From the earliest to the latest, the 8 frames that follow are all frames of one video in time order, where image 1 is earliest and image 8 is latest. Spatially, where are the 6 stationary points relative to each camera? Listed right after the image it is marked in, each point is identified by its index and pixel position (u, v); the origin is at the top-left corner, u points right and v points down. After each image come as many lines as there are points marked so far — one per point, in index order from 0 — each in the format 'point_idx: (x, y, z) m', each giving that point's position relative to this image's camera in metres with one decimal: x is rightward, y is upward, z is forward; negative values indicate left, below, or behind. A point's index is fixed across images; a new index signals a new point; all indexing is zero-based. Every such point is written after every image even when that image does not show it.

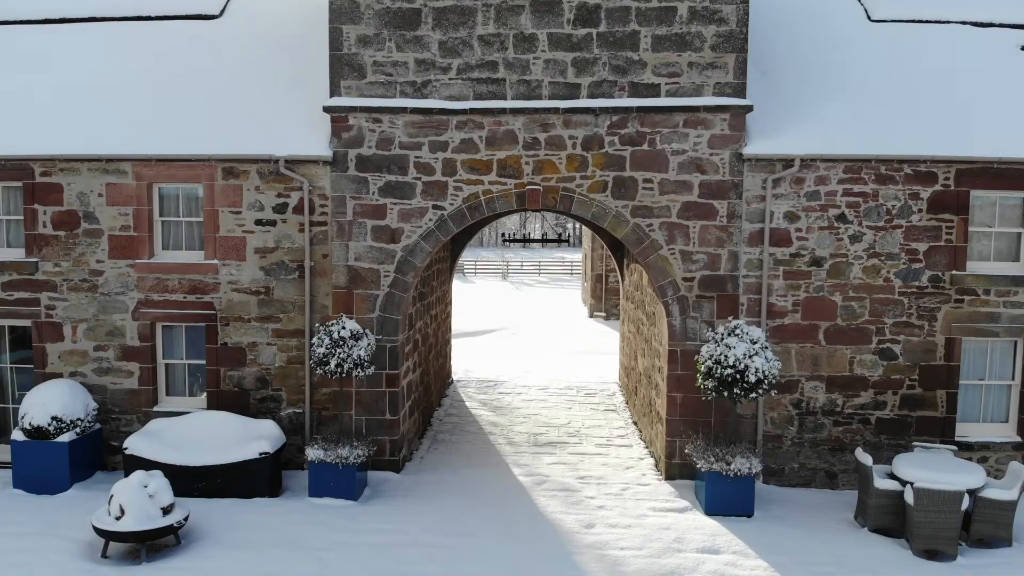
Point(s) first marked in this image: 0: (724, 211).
0: (+9.7, +3.5, +6.0) m
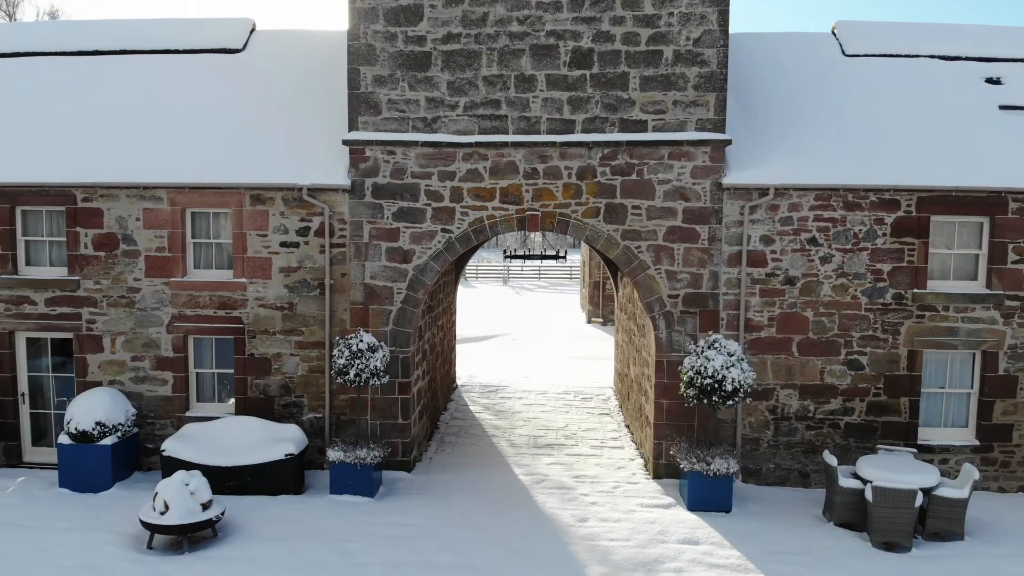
0: (+9.8, +2.7, +6.6) m
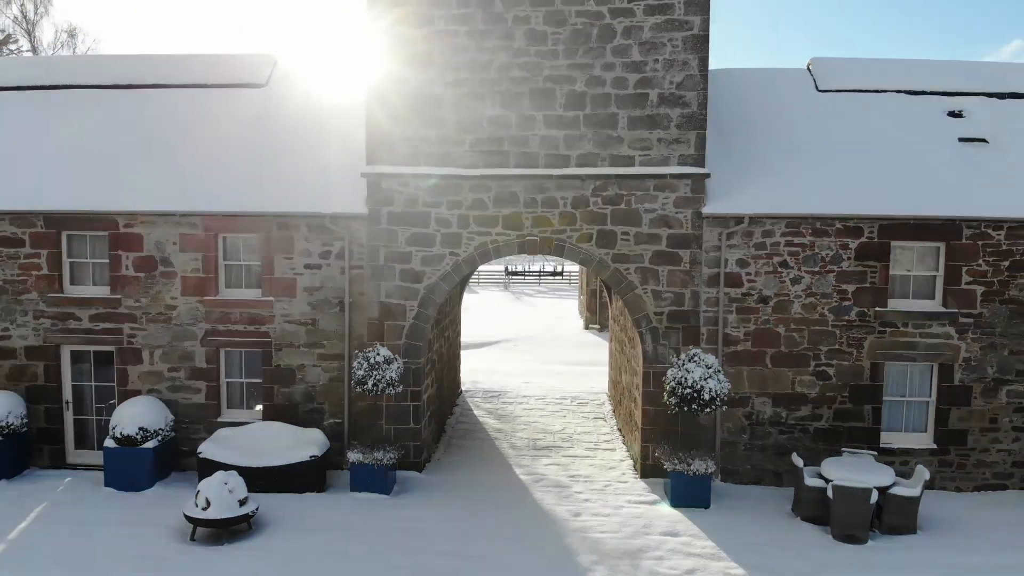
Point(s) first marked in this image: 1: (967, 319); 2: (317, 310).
0: (+9.9, +1.7, +7.3) m
1: (+25.4, -1.7, +7.1) m
2: (-11.5, -1.3, +7.6) m
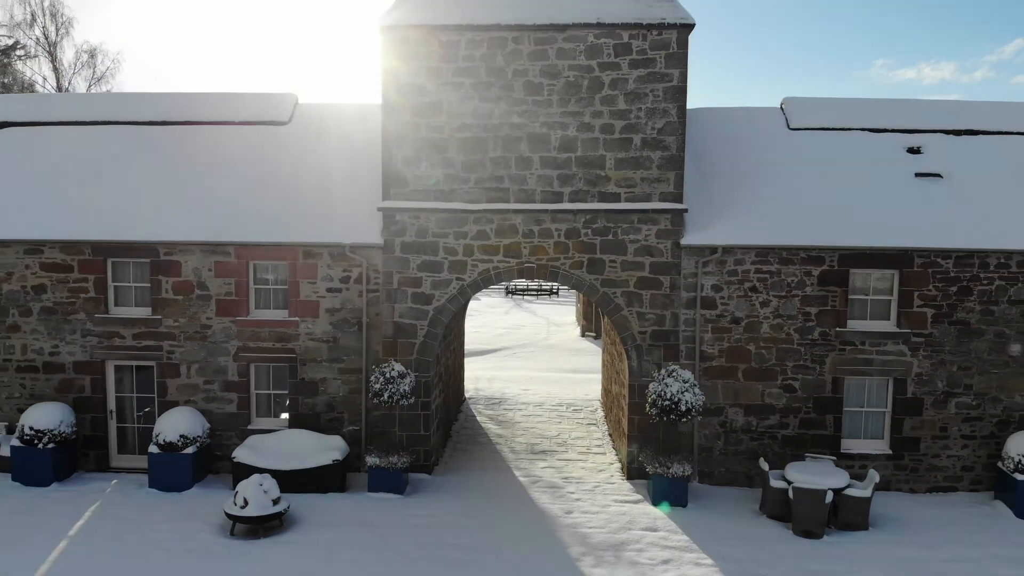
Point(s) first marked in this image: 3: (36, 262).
0: (+9.8, +0.3, +8.2) m
1: (+25.4, -3.1, +8.0) m
2: (-11.5, -2.7, +8.5) m
3: (-32.3, +1.8, +8.7) m
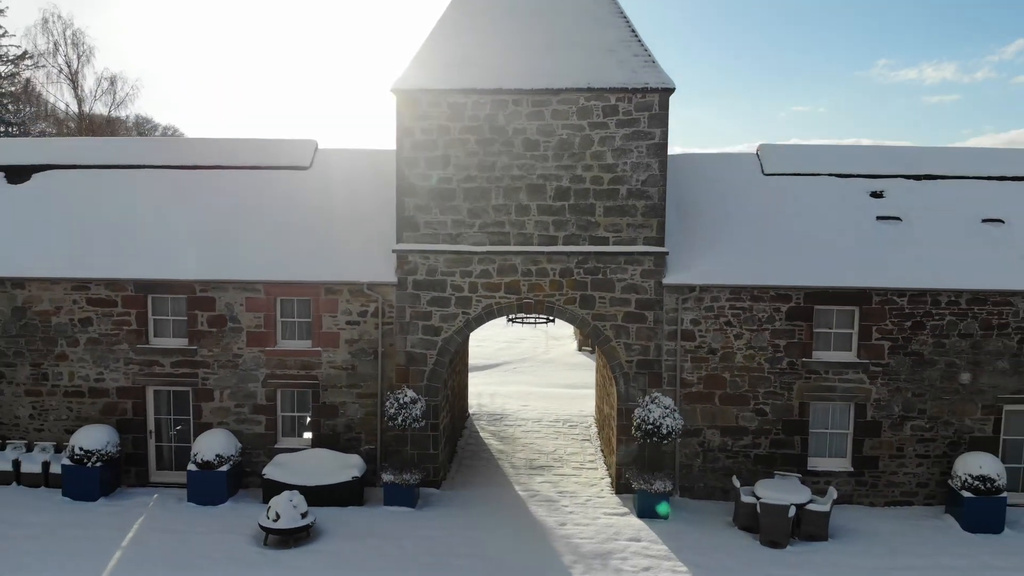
0: (+9.9, -2.1, +9.2) m
1: (+25.4, -5.5, +9.0) m
2: (-11.5, -5.2, +9.5) m
3: (-32.3, -0.7, +9.7) m
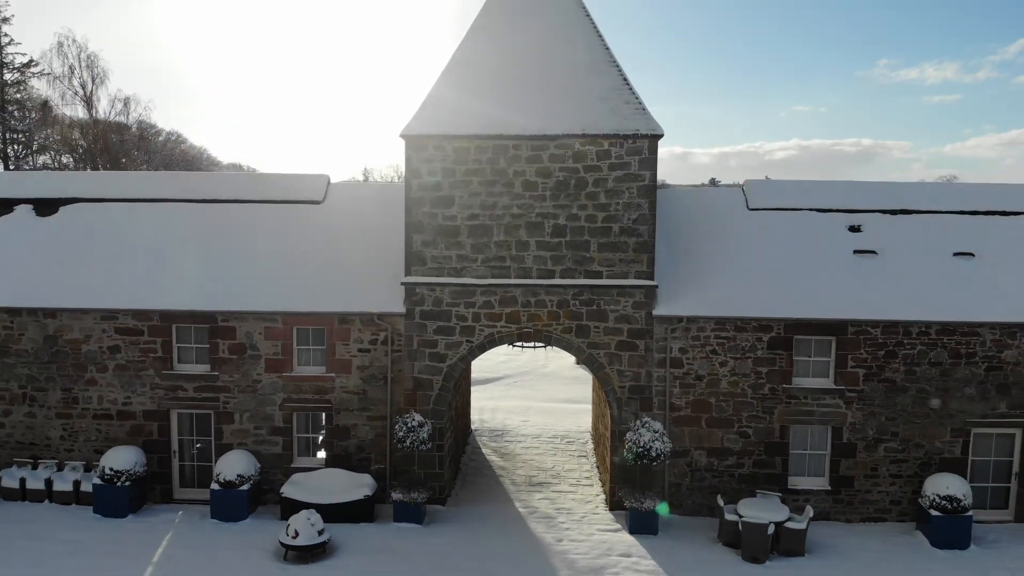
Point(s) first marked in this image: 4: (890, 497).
0: (+9.9, -4.5, +9.9) m
1: (+25.4, -7.9, +9.7) m
2: (-11.4, -7.5, +10.2) m
3: (-32.3, -3.1, +10.4) m
4: (+28.6, -15.8, +9.8) m
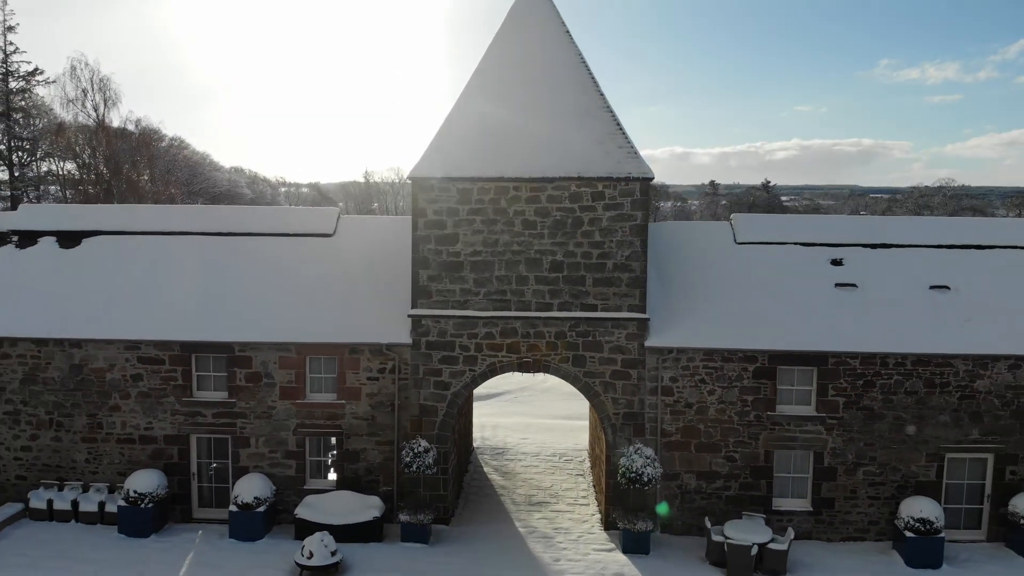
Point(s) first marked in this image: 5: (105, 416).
0: (+9.9, -7.1, +10.5) m
1: (+25.5, -10.5, +10.3) m
2: (-11.4, -10.2, +10.8) m
3: (-32.2, -5.7, +11.0) m
4: (+28.6, -18.4, +10.4) m
5: (-35.0, -11.0, +11.2) m
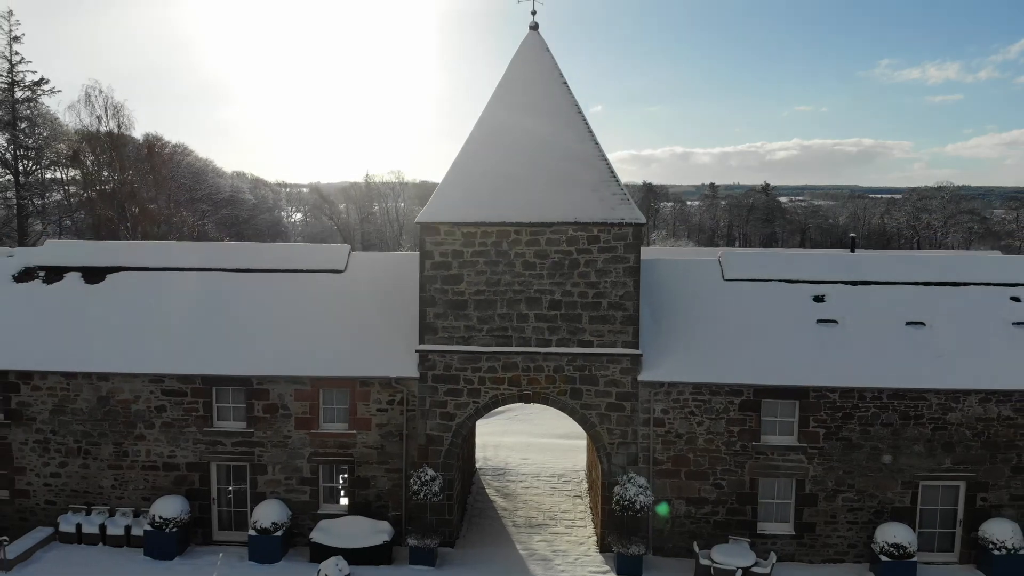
0: (+10.0, -10.4, +11.2) m
1: (+25.6, -13.7, +11.0) m
2: (-11.3, -13.4, +11.5) m
3: (-32.2, -9.0, +11.7) m
4: (+28.7, -21.6, +11.1) m
5: (-34.9, -14.2, +11.9) m
